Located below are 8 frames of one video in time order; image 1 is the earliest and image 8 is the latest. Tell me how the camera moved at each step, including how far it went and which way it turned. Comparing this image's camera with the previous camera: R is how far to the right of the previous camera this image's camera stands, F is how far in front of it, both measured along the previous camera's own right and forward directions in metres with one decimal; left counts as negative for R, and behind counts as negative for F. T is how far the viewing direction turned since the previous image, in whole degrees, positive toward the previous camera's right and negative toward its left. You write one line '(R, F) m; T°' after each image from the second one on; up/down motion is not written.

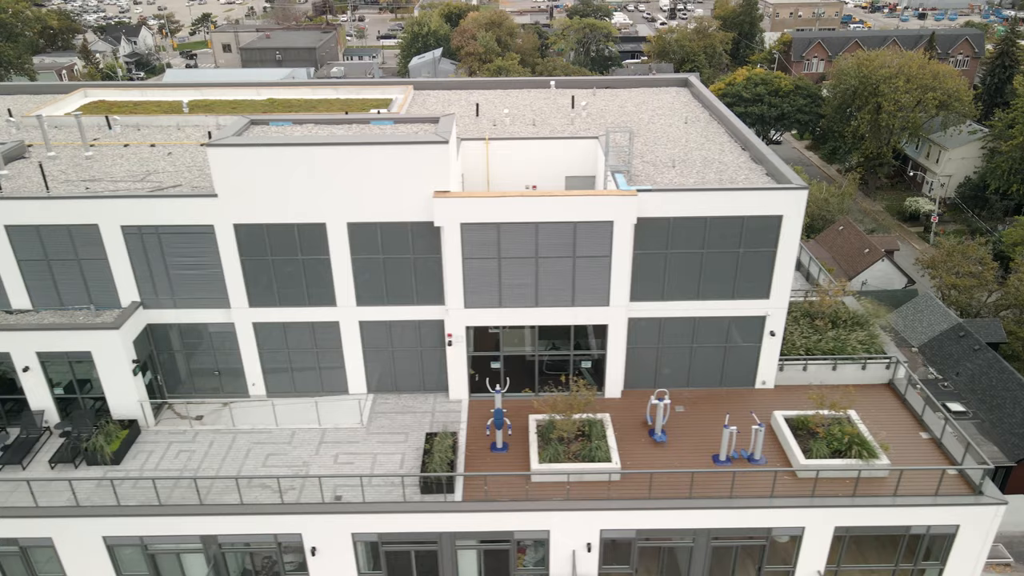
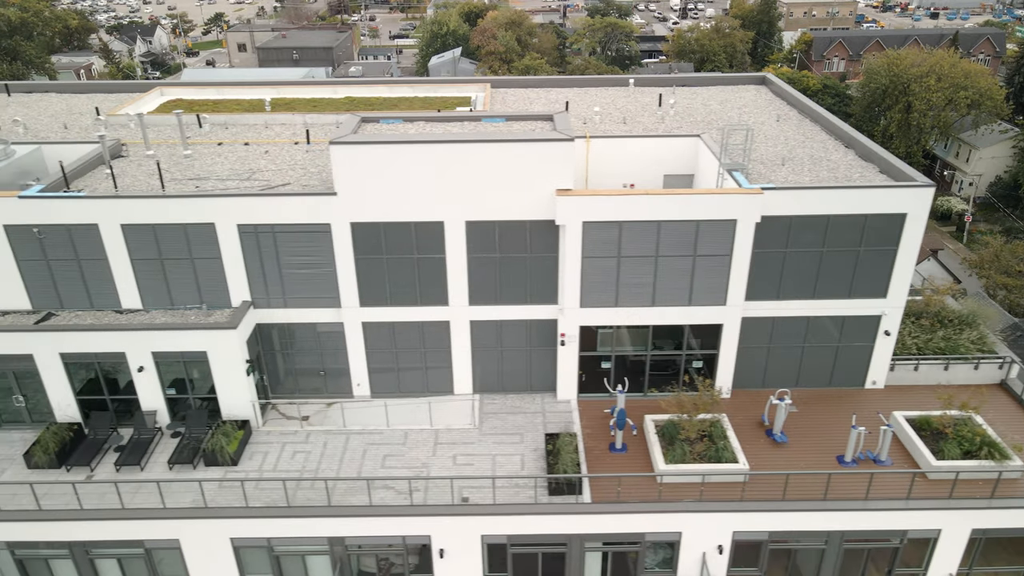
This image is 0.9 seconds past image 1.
(-3.3, +0.2) m; 0°
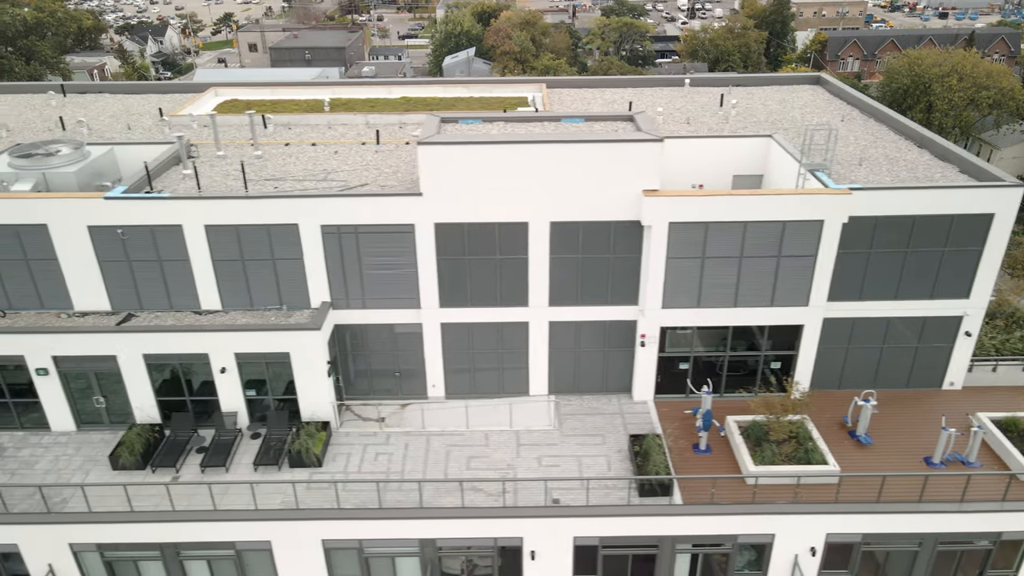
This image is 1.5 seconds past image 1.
(-2.3, +0.1) m; 0°
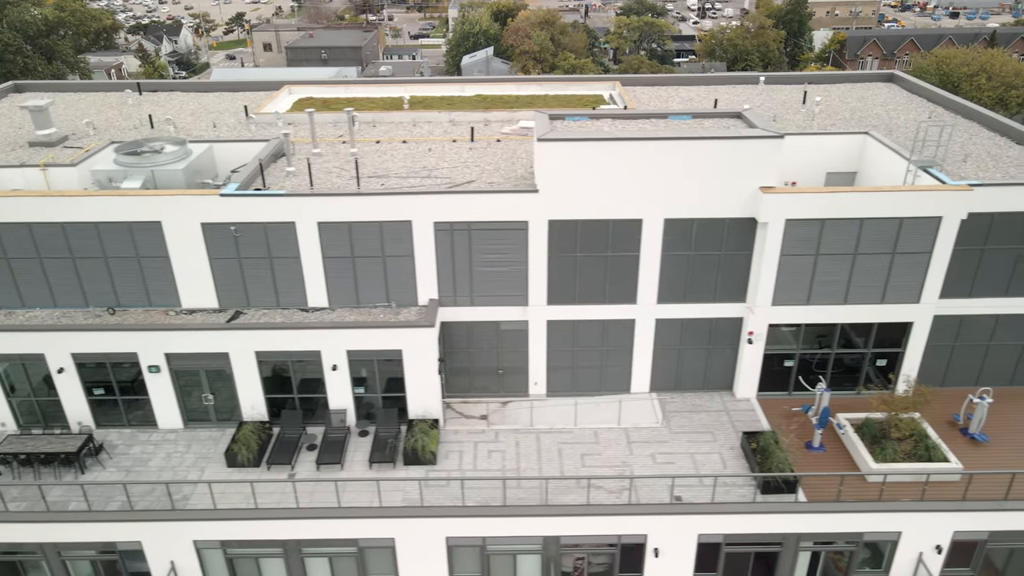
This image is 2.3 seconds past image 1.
(-3.1, 0.0) m; 0°
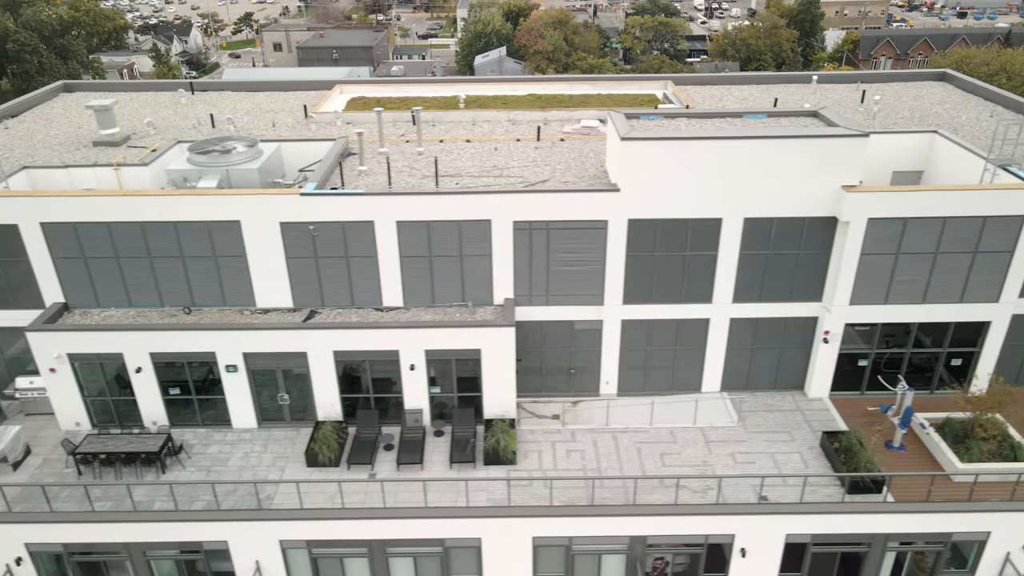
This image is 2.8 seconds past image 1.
(-2.2, 0.0) m; 0°
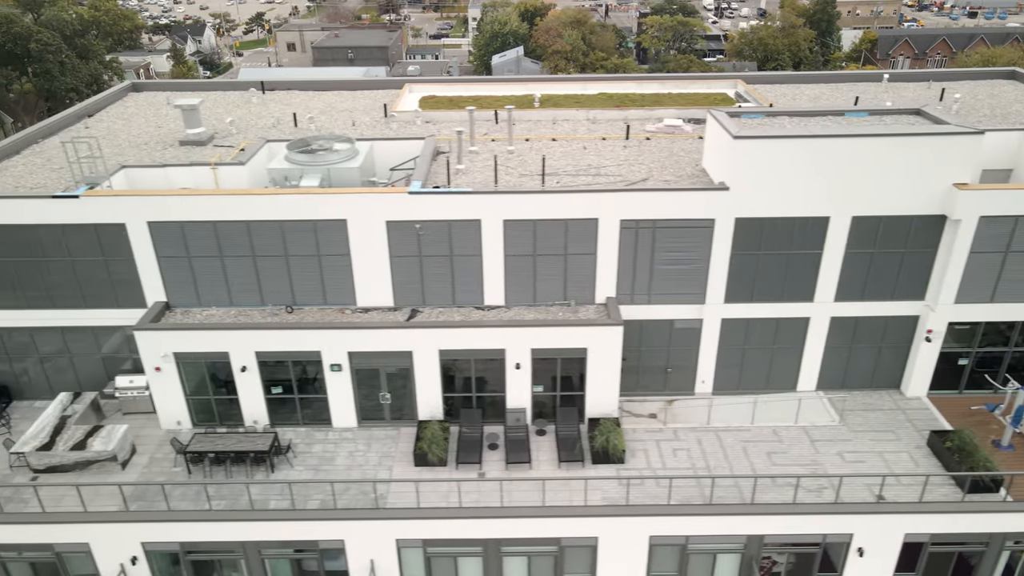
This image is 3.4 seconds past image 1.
(-2.9, 0.0) m; 0°
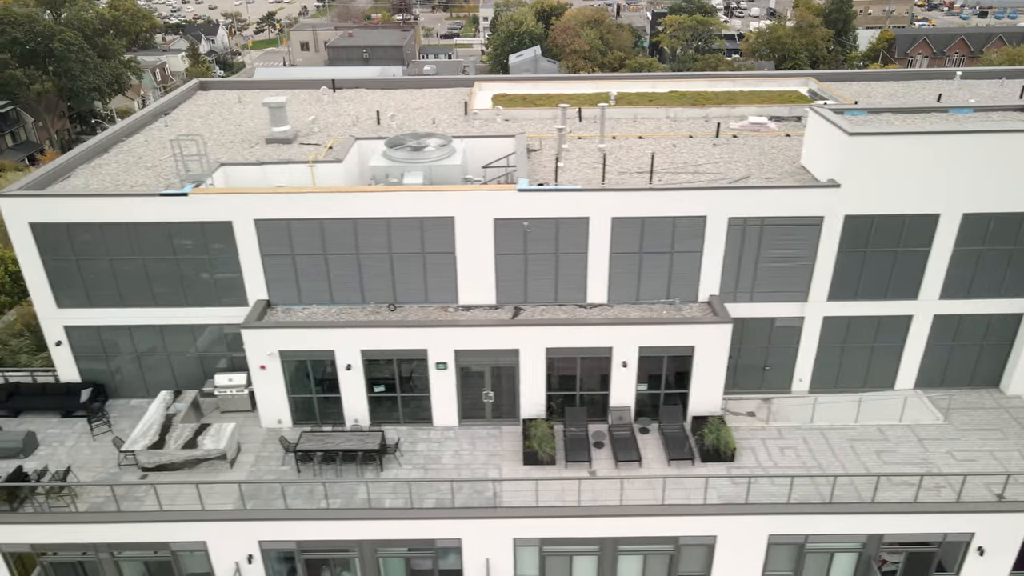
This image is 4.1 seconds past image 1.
(-2.9, +0.1) m; 0°
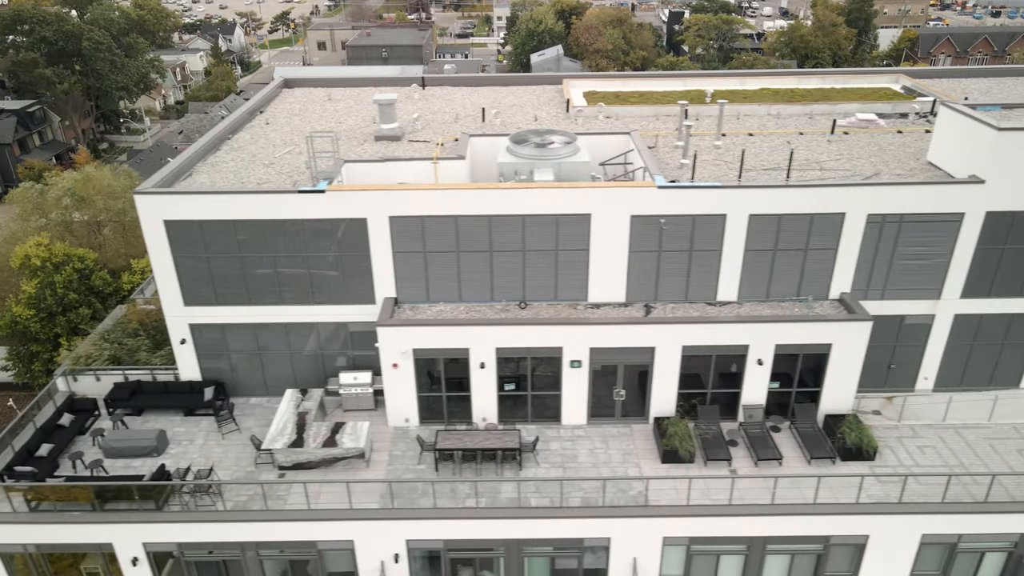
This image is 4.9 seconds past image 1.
(-3.7, +0.1) m; 0°
